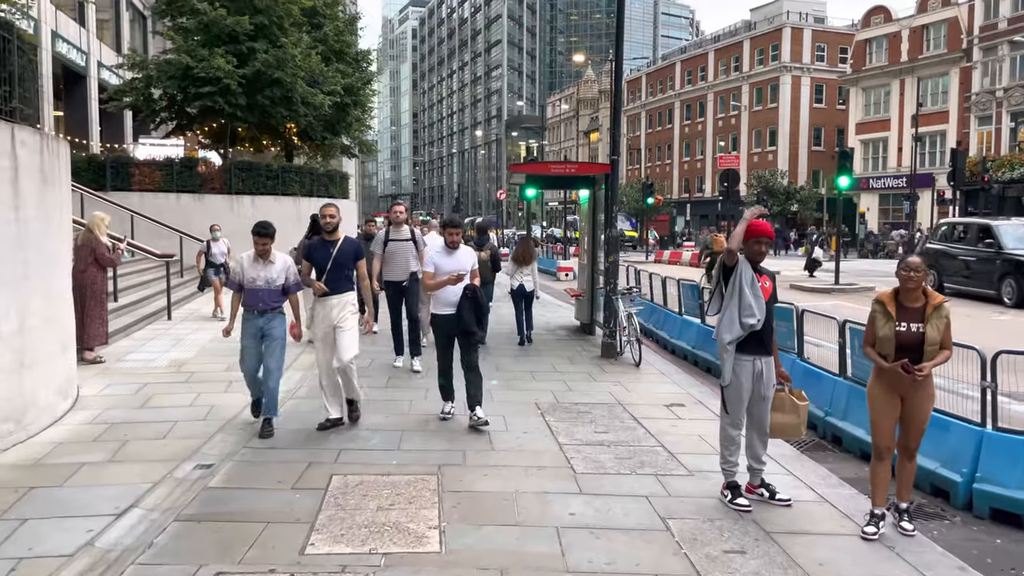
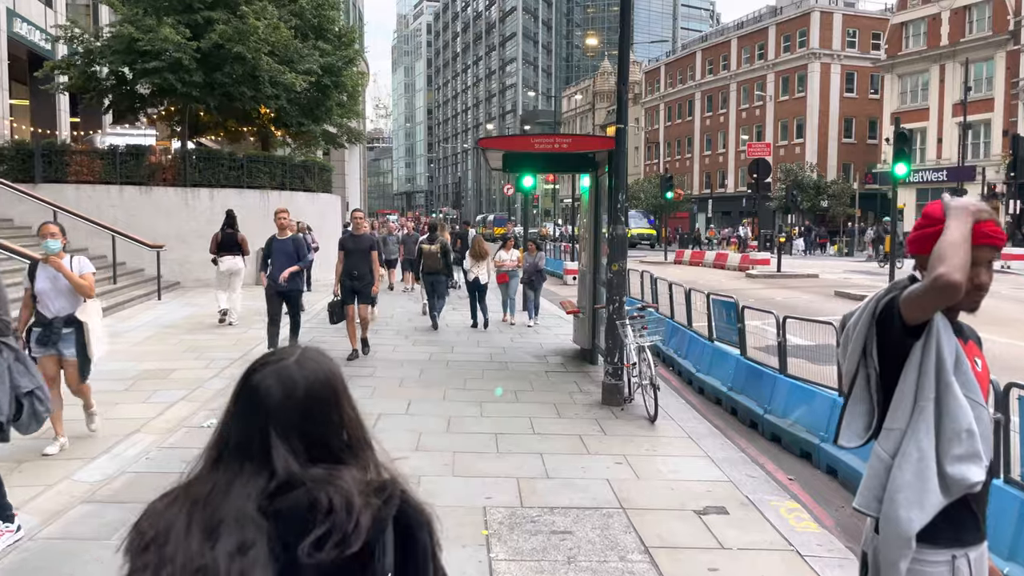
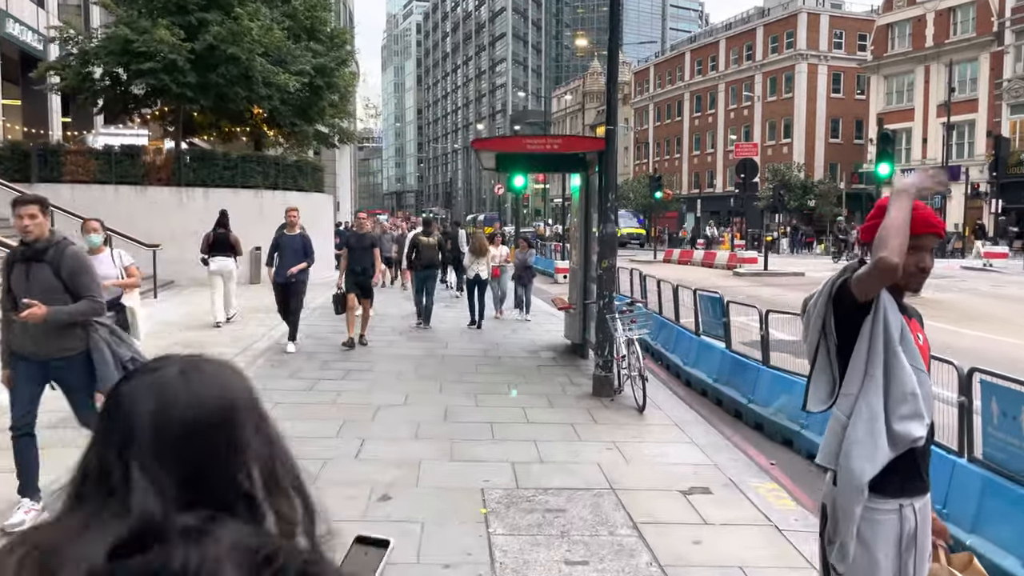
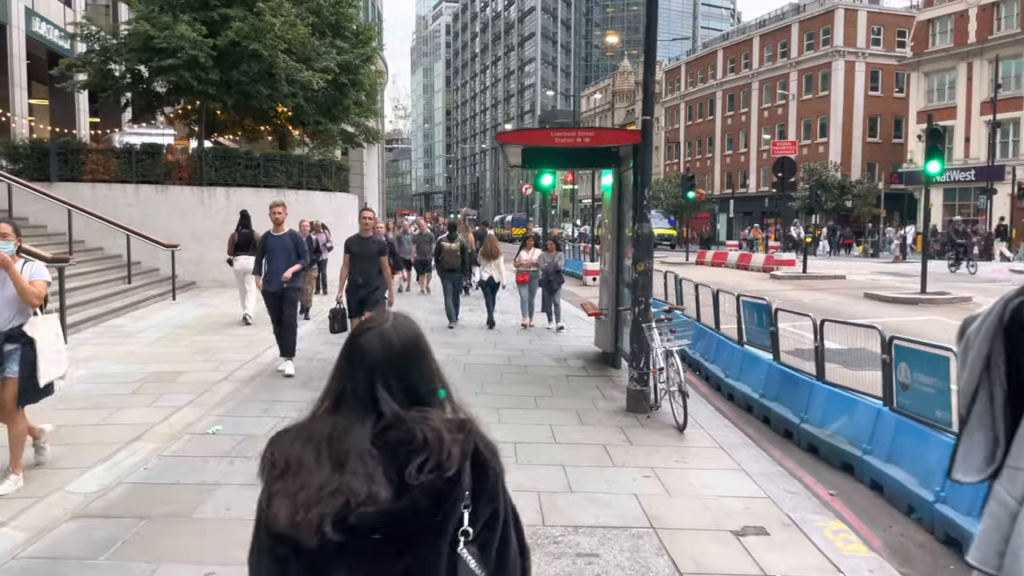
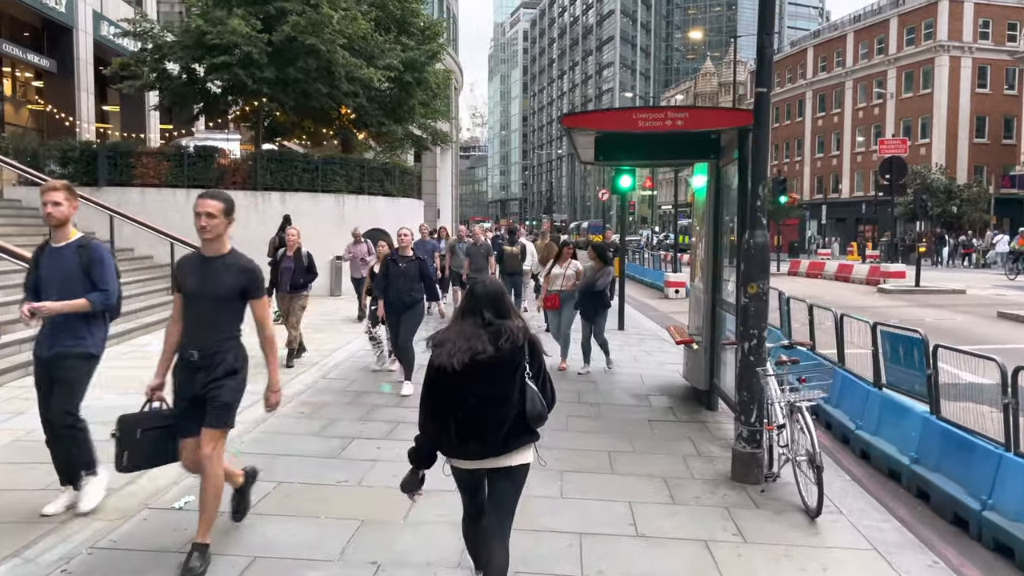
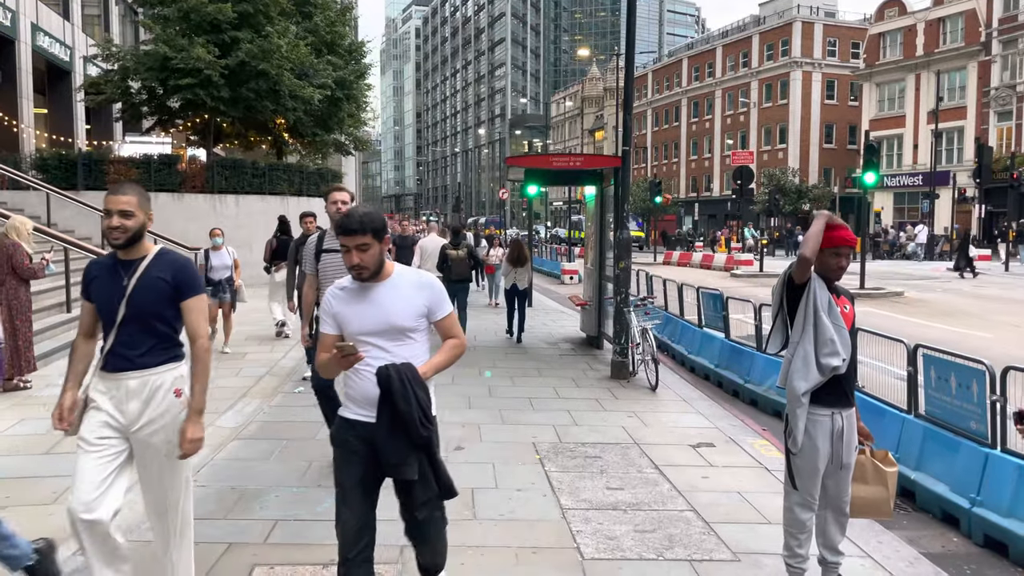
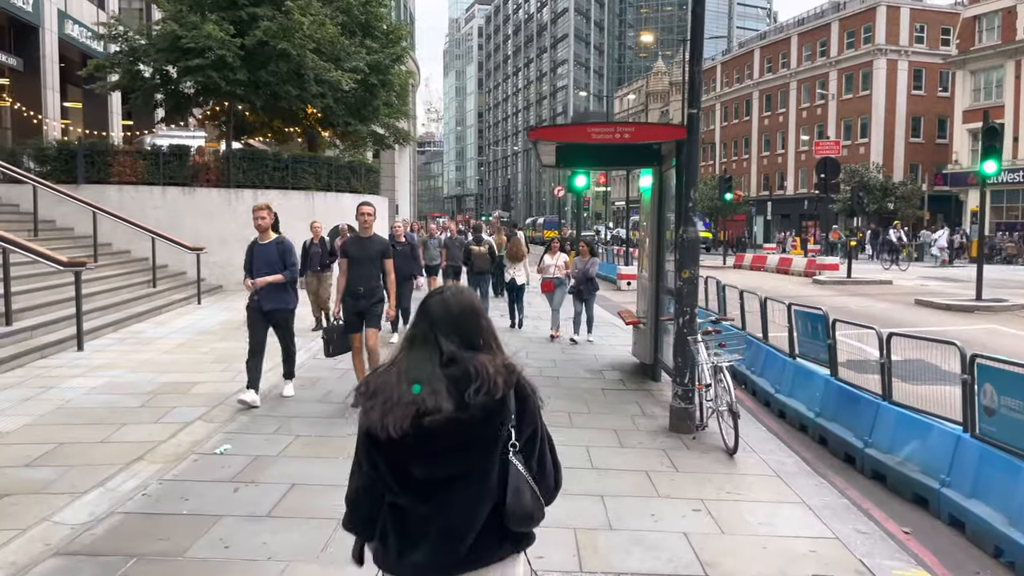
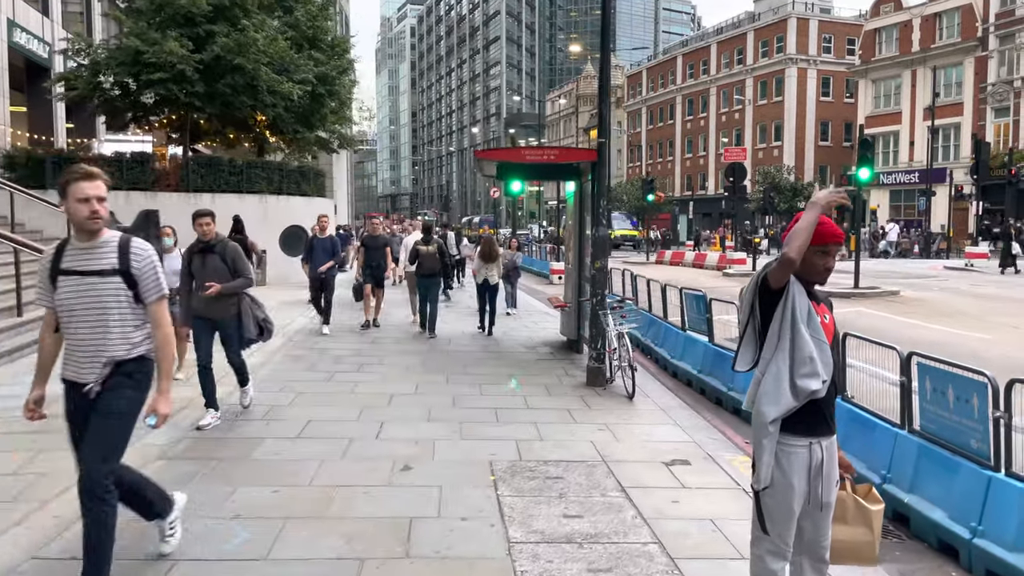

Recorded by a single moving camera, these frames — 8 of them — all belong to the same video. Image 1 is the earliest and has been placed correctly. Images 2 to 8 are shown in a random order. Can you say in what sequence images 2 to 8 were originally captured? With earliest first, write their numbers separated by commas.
6, 8, 3, 2, 4, 7, 5
